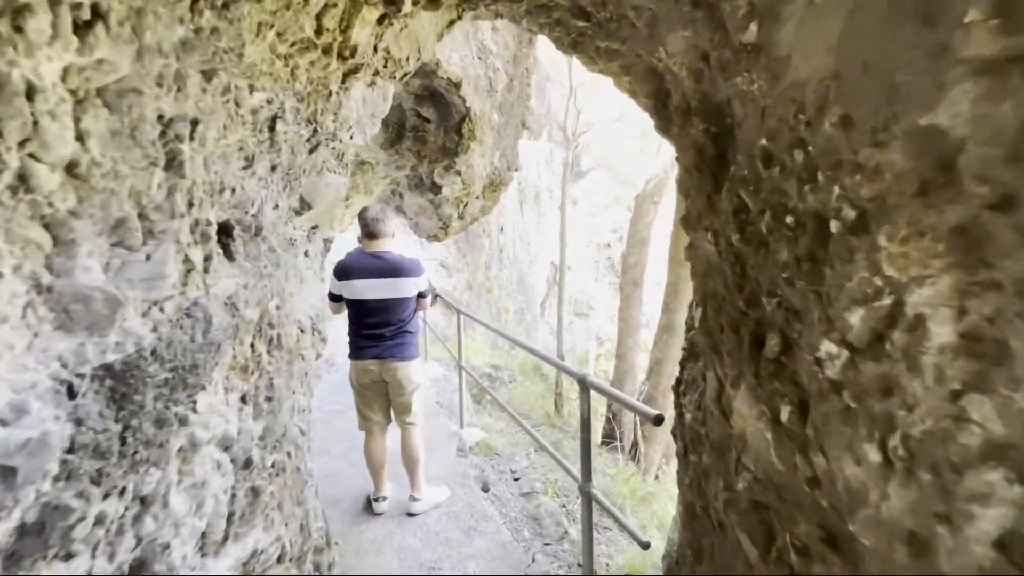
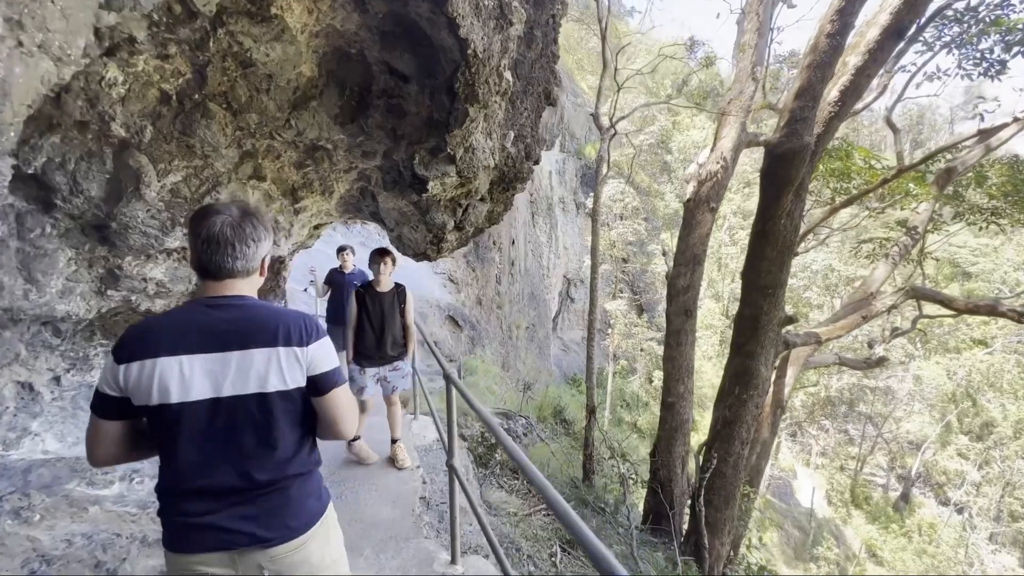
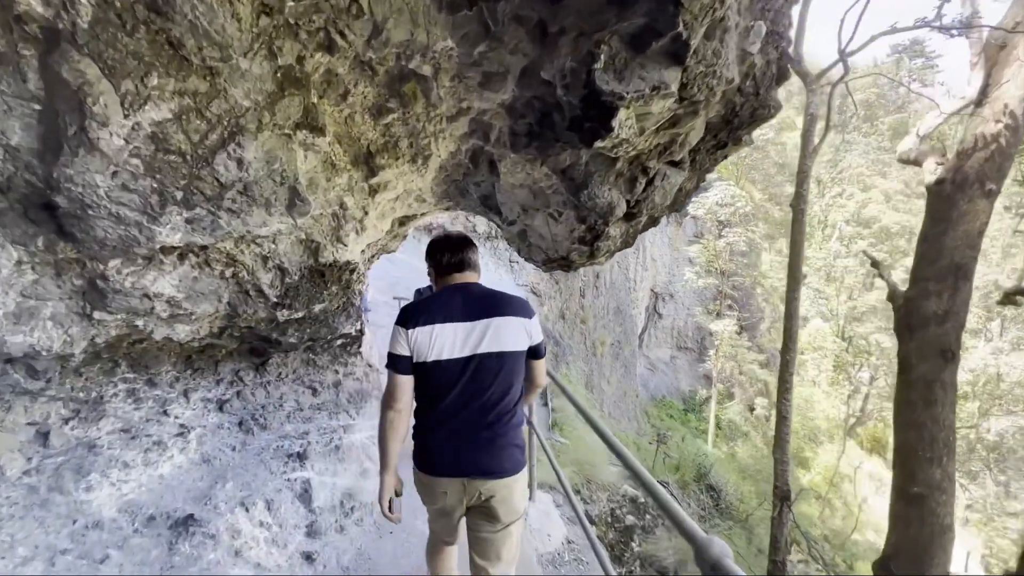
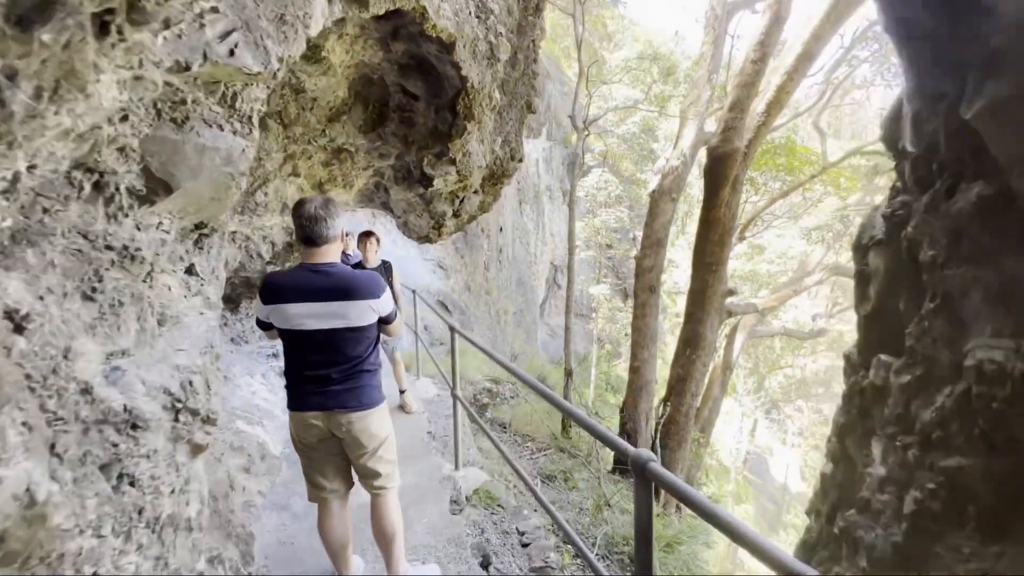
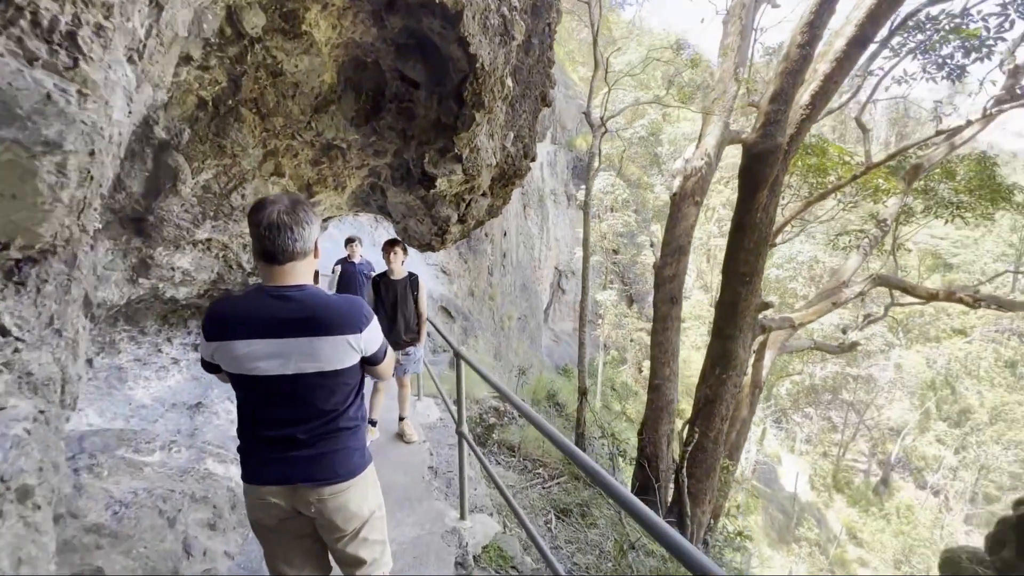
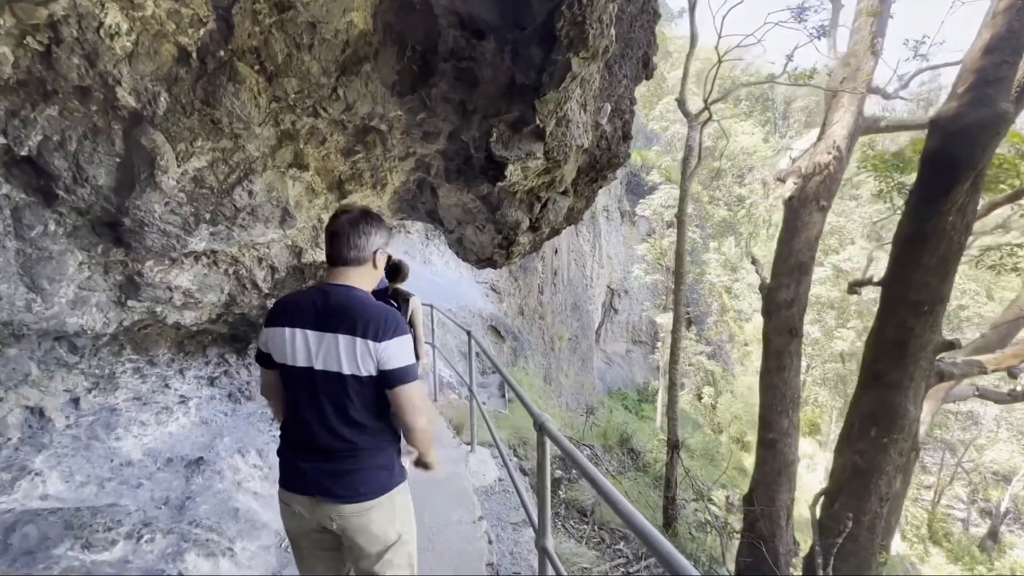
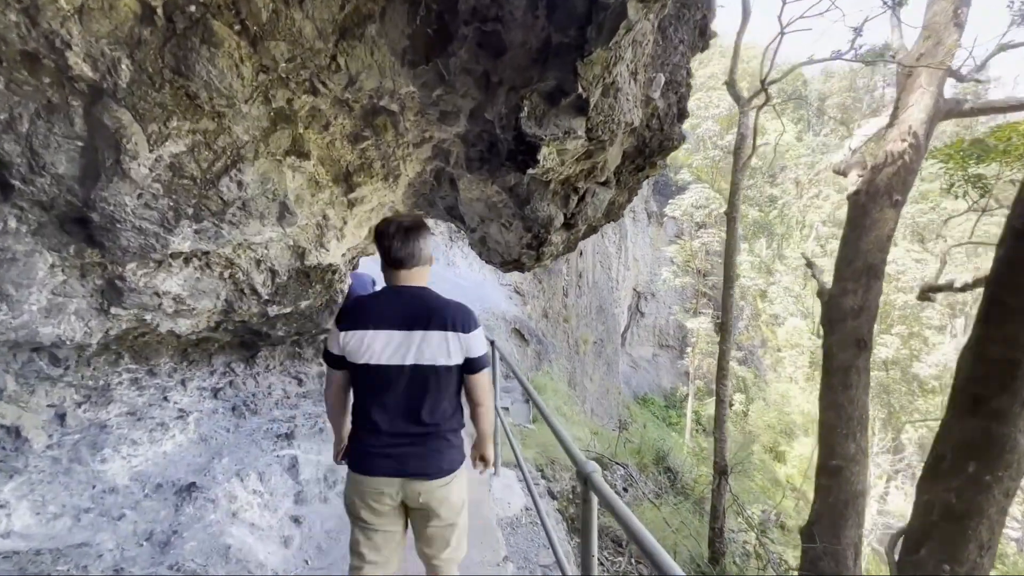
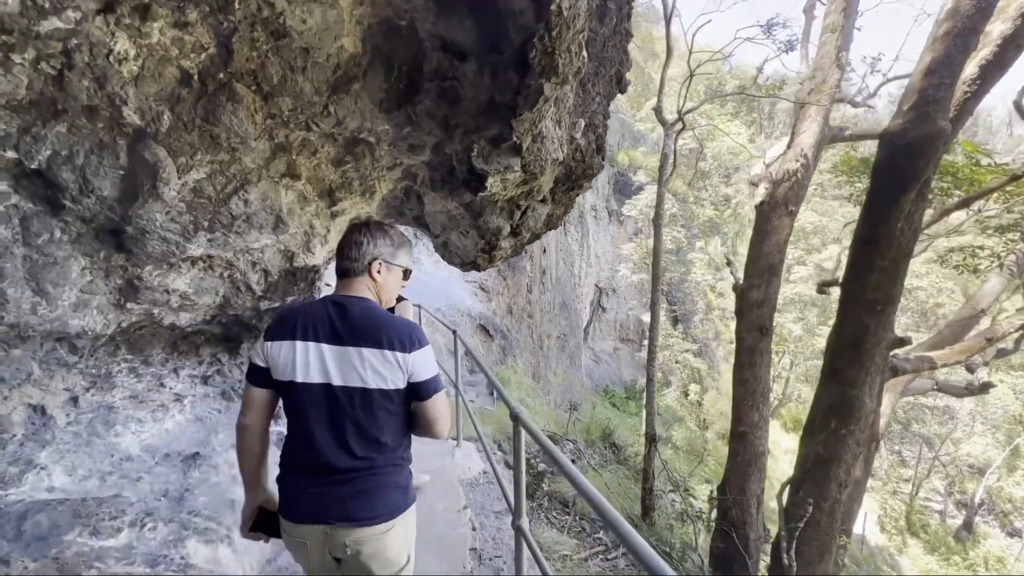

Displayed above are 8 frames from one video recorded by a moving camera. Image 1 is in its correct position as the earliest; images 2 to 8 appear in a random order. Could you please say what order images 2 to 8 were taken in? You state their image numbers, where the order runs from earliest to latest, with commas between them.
4, 5, 2, 8, 6, 7, 3
